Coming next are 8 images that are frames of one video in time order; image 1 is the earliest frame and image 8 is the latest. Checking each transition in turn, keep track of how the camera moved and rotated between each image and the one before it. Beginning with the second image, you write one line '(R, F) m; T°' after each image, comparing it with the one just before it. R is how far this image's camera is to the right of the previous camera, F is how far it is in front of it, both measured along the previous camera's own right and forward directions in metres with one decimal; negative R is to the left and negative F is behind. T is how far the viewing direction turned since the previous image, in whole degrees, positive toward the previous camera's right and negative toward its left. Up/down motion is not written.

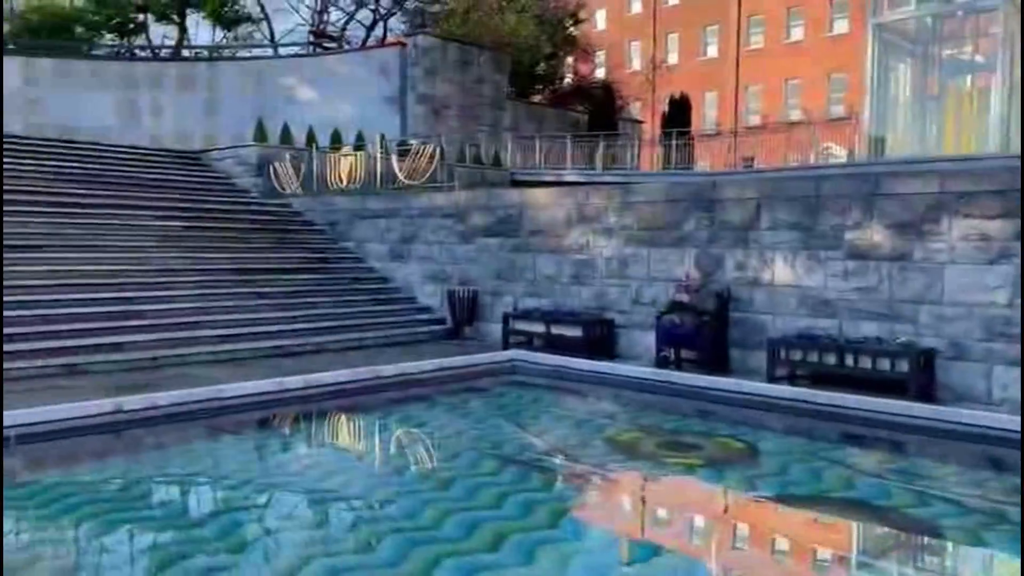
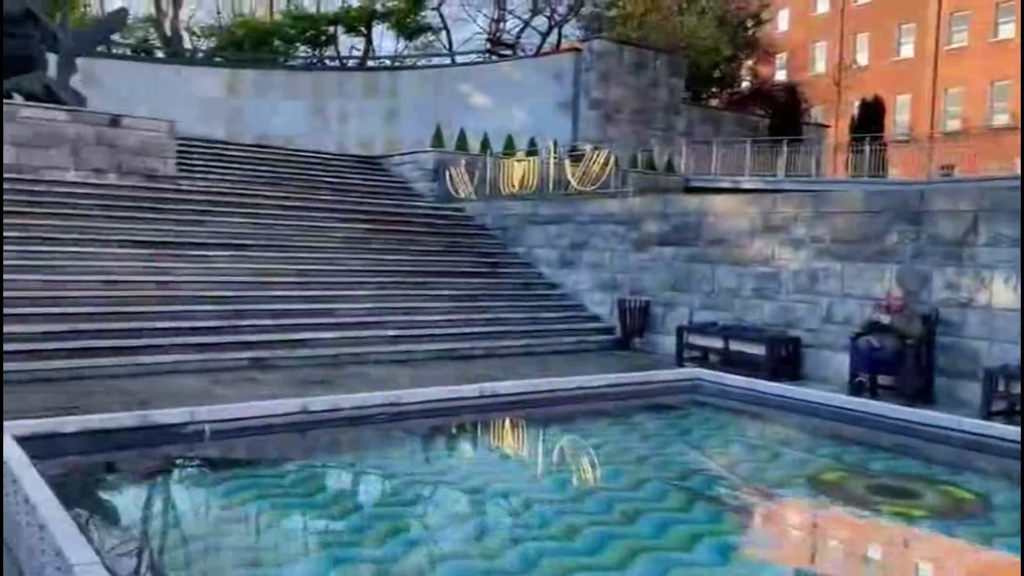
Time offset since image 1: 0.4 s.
(-0.1, +0.2) m; -11°
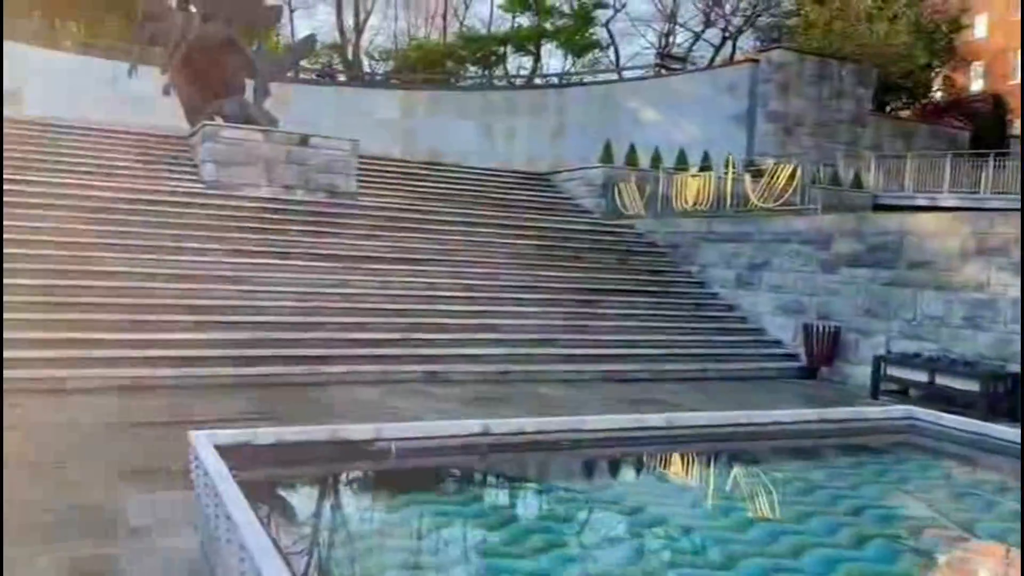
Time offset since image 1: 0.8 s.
(-0.2, +0.2) m; -11°
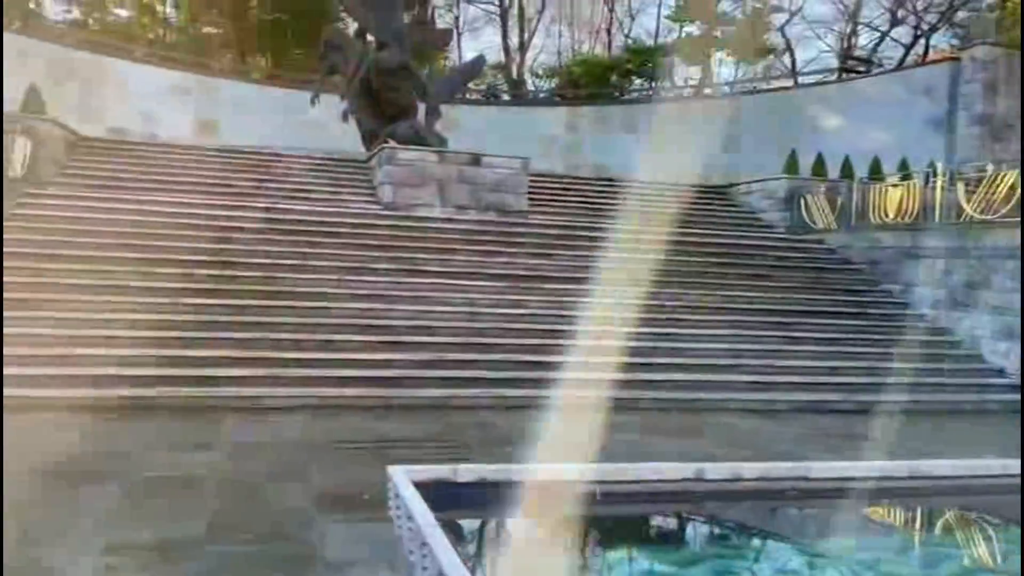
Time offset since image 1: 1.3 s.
(-0.2, +0.3) m; -11°
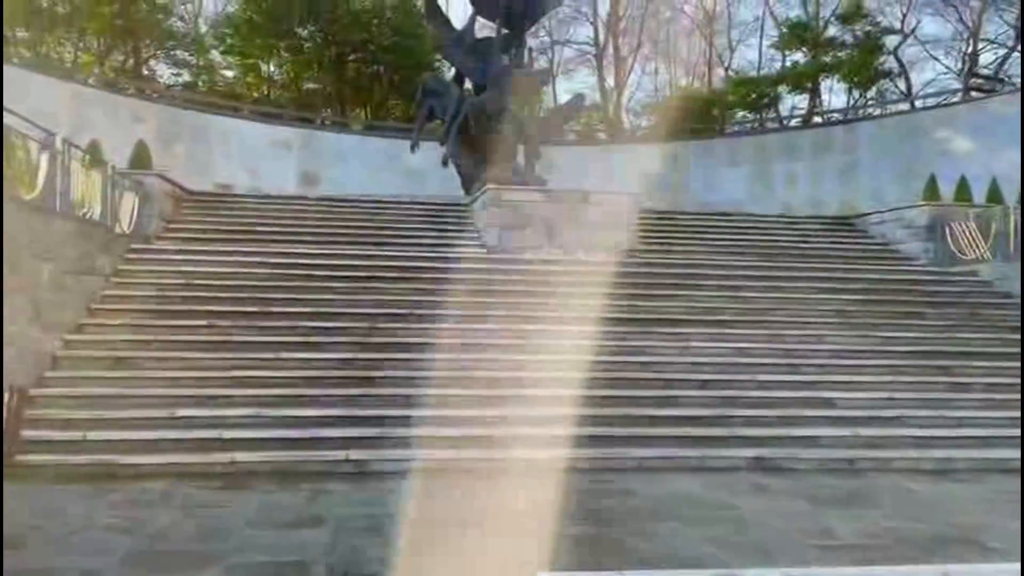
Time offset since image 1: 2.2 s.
(-0.2, +0.6) m; -6°
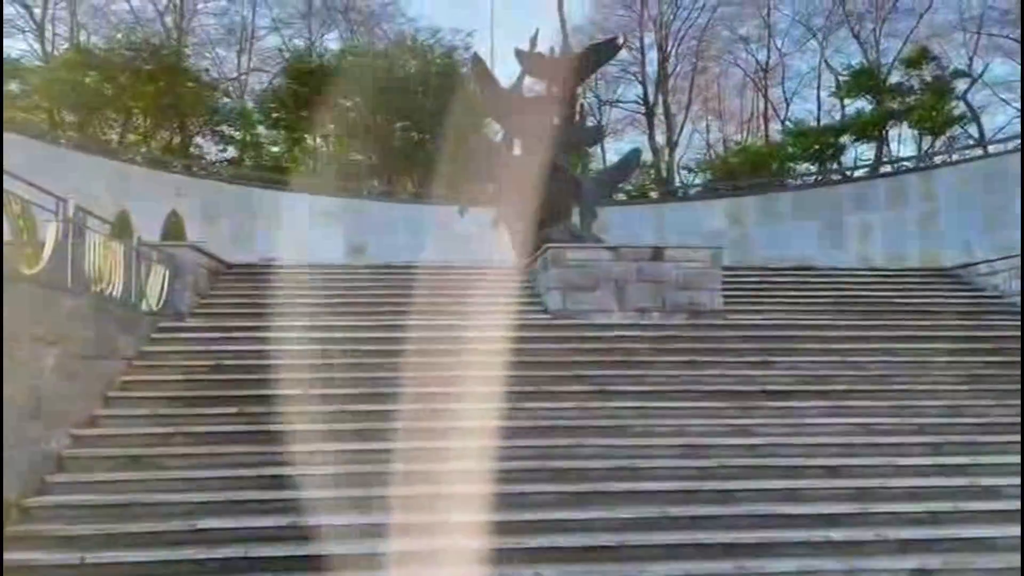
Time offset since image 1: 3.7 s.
(-0.2, +1.0) m; -3°
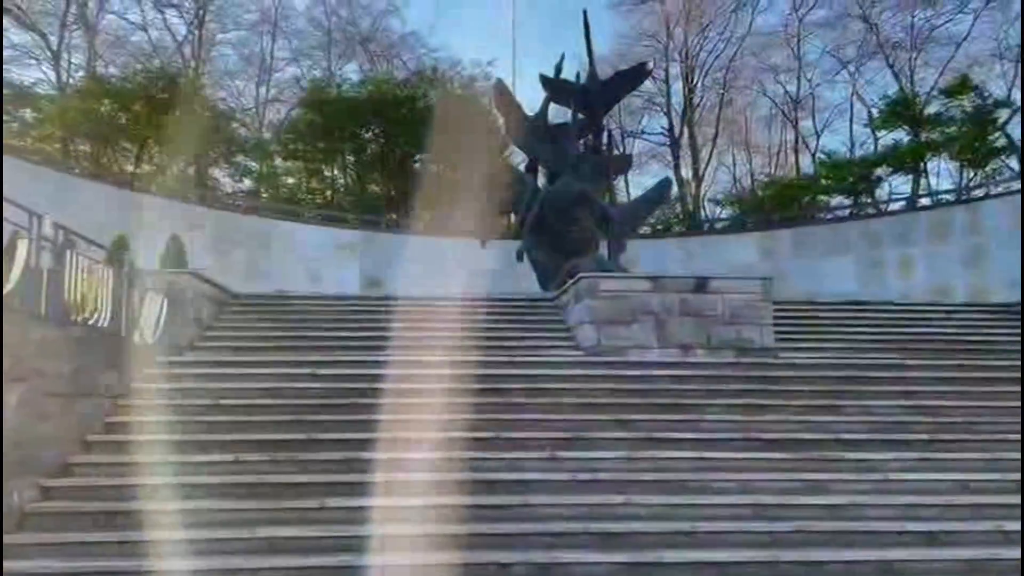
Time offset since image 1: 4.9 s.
(-0.1, +0.7) m; -1°
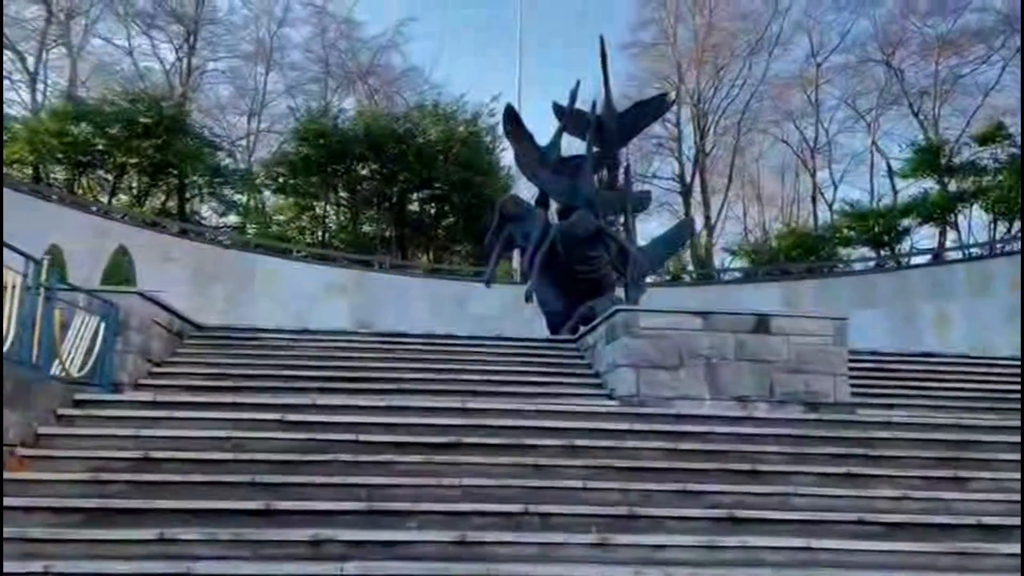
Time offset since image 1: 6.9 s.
(-0.2, +1.4) m; +1°
